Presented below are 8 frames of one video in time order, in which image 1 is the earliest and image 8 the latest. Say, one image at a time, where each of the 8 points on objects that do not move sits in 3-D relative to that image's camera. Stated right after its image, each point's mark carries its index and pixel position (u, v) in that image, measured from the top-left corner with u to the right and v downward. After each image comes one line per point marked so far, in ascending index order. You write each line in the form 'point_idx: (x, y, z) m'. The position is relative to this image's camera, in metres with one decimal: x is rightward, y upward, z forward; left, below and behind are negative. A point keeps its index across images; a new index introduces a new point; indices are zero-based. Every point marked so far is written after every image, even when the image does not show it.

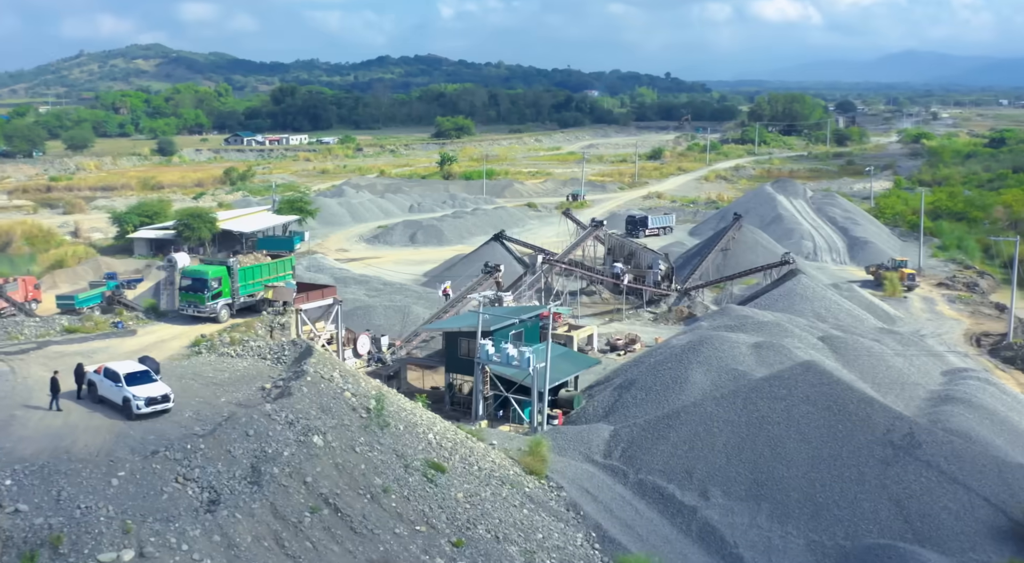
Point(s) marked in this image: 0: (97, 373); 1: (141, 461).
0: (-6.7, -1.5, +13.9) m
1: (-4.7, -2.3, +11.1) m
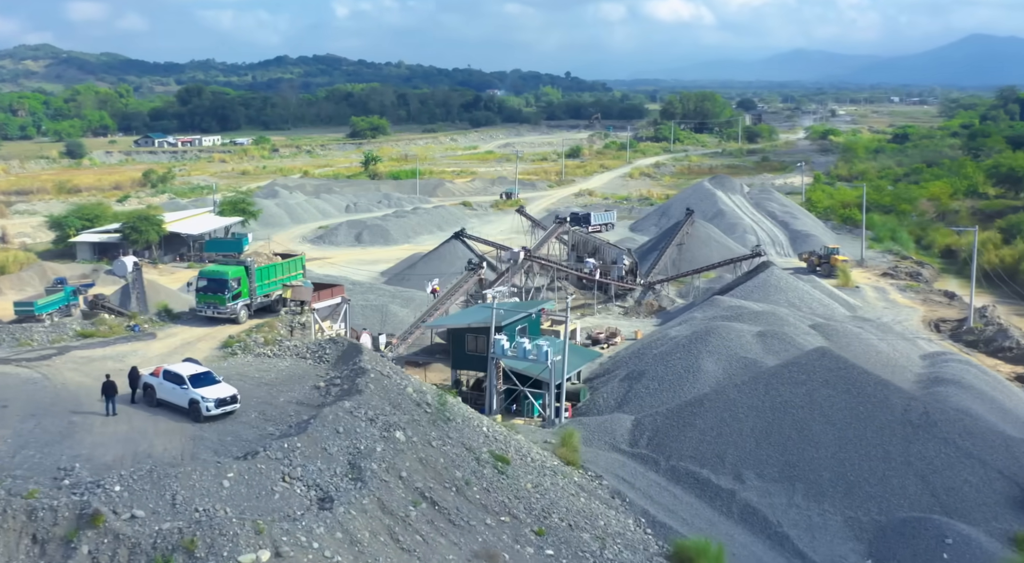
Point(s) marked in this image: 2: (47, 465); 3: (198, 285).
0: (-5.6, -1.5, +13.5) m
1: (-3.3, -2.3, +10.9) m
2: (-5.9, -2.4, +11.0) m
3: (-6.9, -0.1, +19.1) m
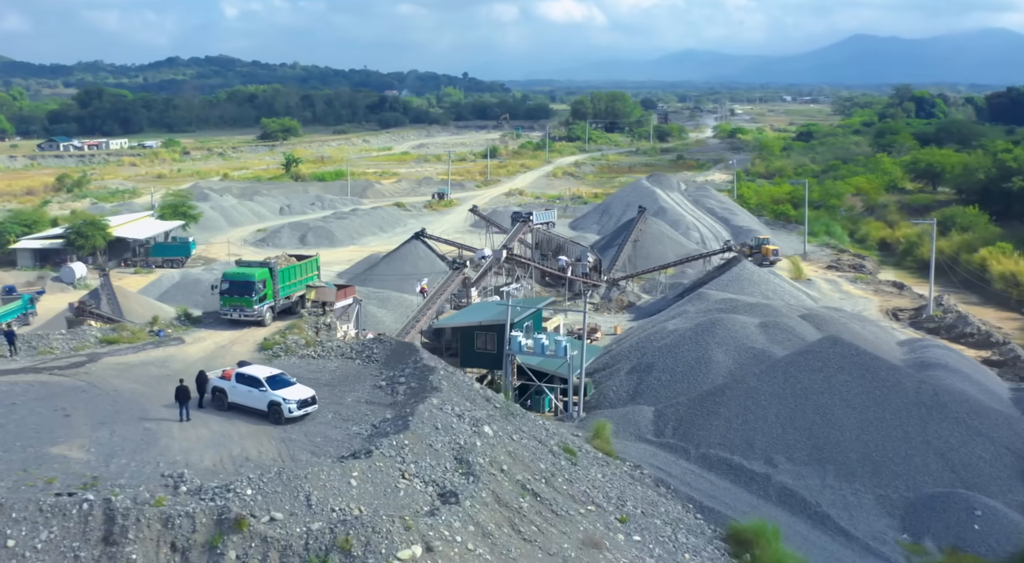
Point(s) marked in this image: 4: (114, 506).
0: (-4.4, -1.5, +13.1) m
1: (-1.9, -2.2, +10.7) m
2: (-4.4, -2.4, +10.7) m
3: (-6.3, -0.1, +18.6) m
4: (-4.3, -2.4, +9.2) m
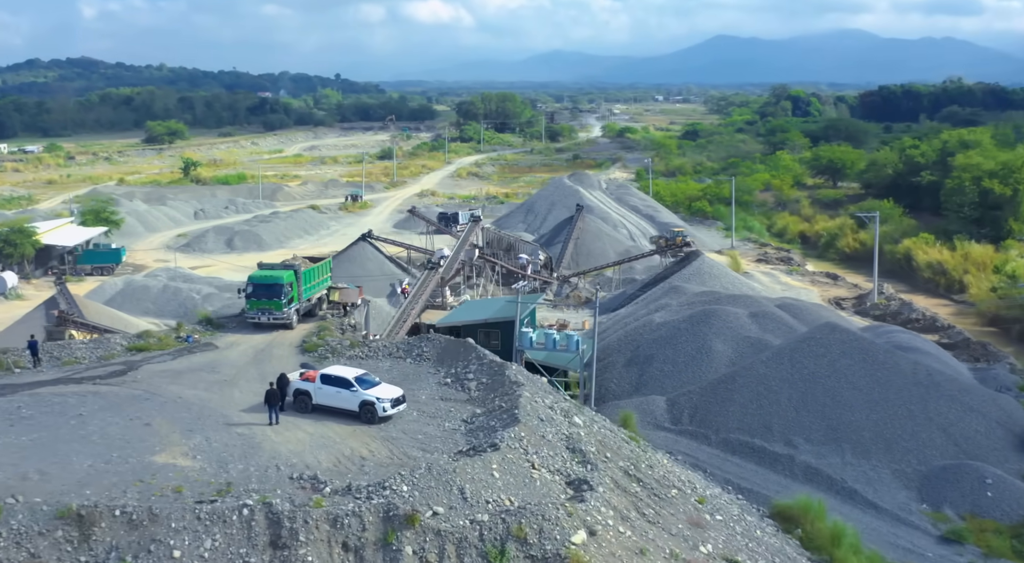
0: (-3.0, -1.5, +12.9) m
1: (-0.3, -2.2, +10.8) m
2: (-2.8, -2.4, +10.4) m
3: (-5.6, -0.2, +18.1) m
4: (-2.5, -2.4, +9.0) m
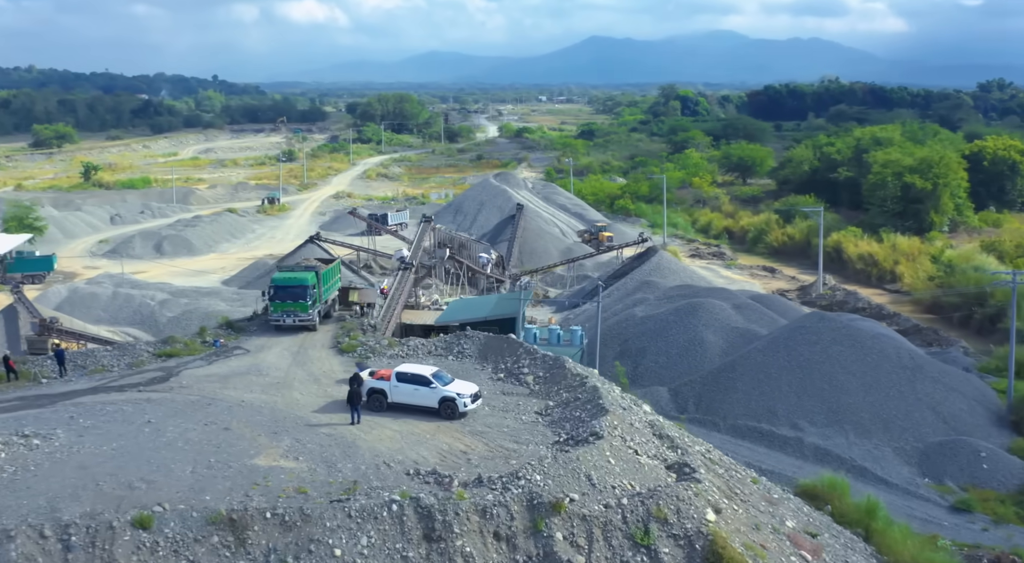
0: (-1.9, -1.5, +12.9) m
1: (+1.0, -2.1, +11.1) m
2: (-1.4, -2.3, +10.4) m
3: (-5.0, -0.2, +17.8) m
4: (-0.9, -2.3, +9.1) m
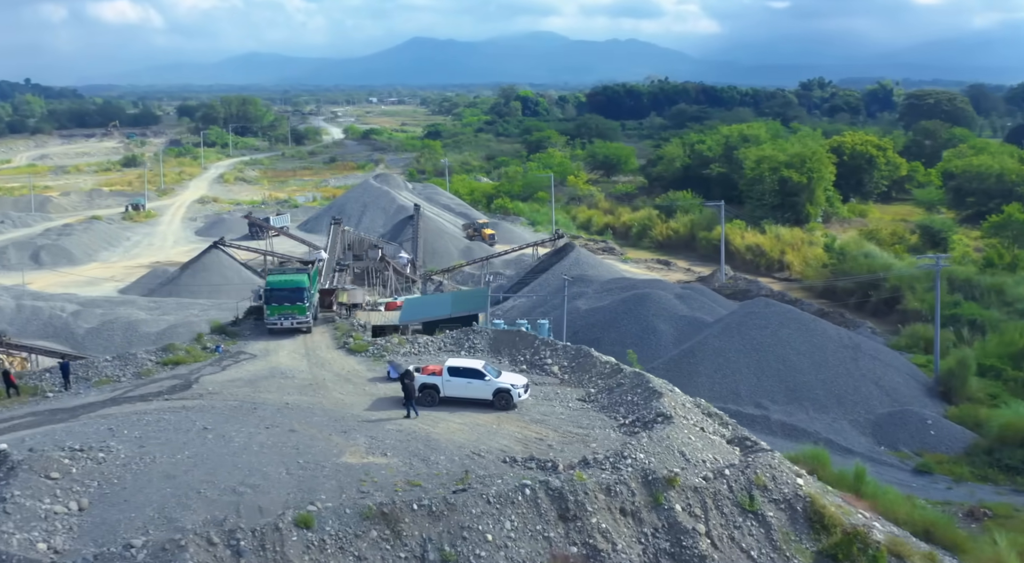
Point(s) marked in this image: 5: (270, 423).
0: (-1.2, -1.4, +13.0) m
1: (+2.1, -1.9, +11.7) m
2: (-0.3, -2.2, +10.7) m
3: (-5.0, -0.3, +17.4) m
4: (+0.4, -2.2, +9.4) m
5: (-3.5, -2.0, +12.1) m
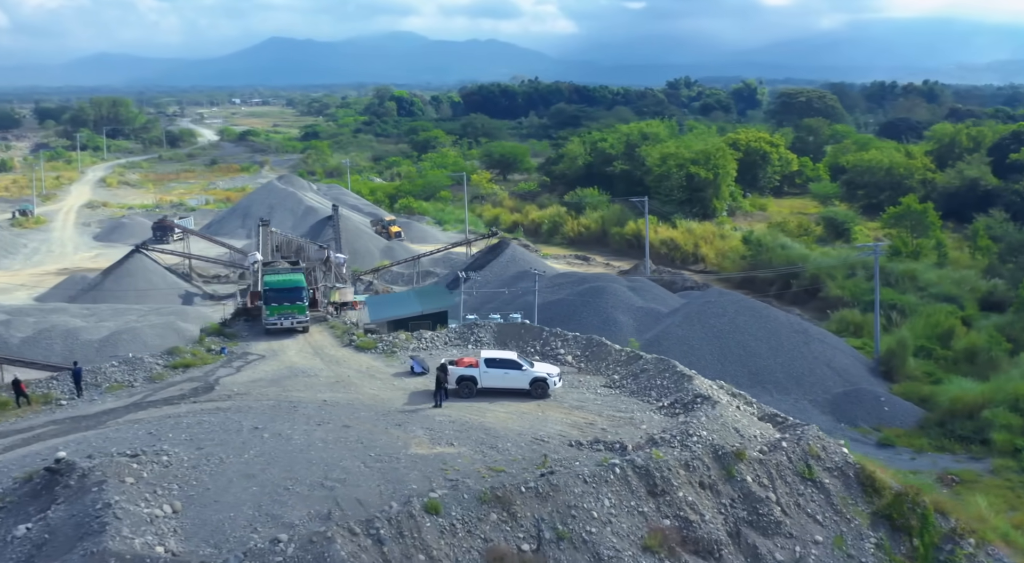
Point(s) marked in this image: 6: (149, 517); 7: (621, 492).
0: (-0.6, -1.3, +13.2) m
1: (+2.8, -1.7, +12.3) m
2: (+0.6, -2.1, +11.1) m
3: (-5.0, -0.3, +17.1) m
4: (+1.4, -2.1, +9.9) m
5: (-2.8, -2.0, +12.1) m
6: (-3.7, -2.4, +8.6) m
7: (+1.2, -2.4, +9.5) m
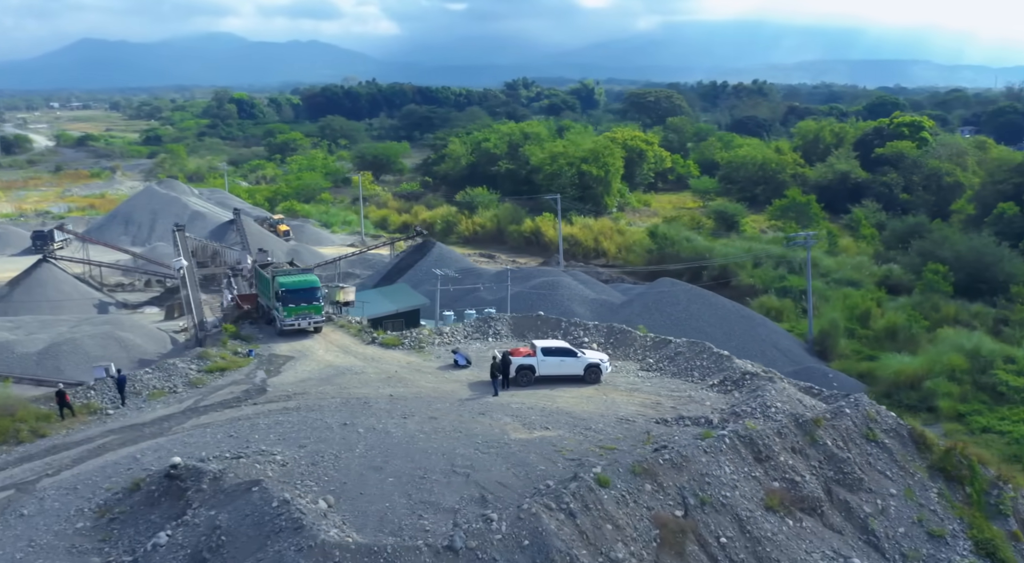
0: (+0.3, -1.2, +13.8) m
1: (+3.8, -1.5, +13.4) m
2: (+1.8, -2.0, +11.8) m
3: (-4.6, -0.3, +16.9) m
4: (+2.9, -1.9, +10.7) m
5: (-1.7, -1.9, +12.3) m
6: (-2.0, -2.3, +8.7) m
7: (+2.7, -2.2, +10.3) m
